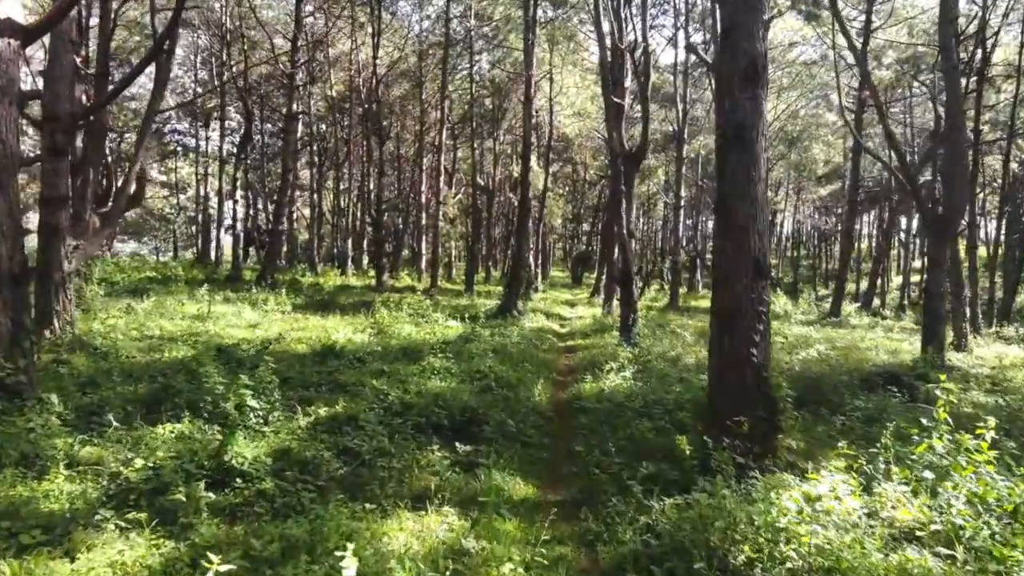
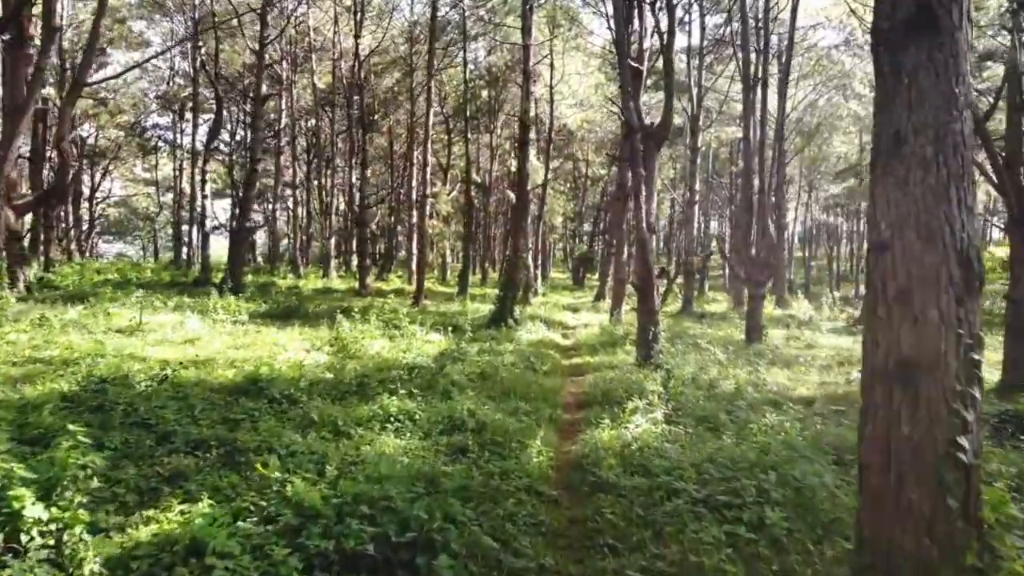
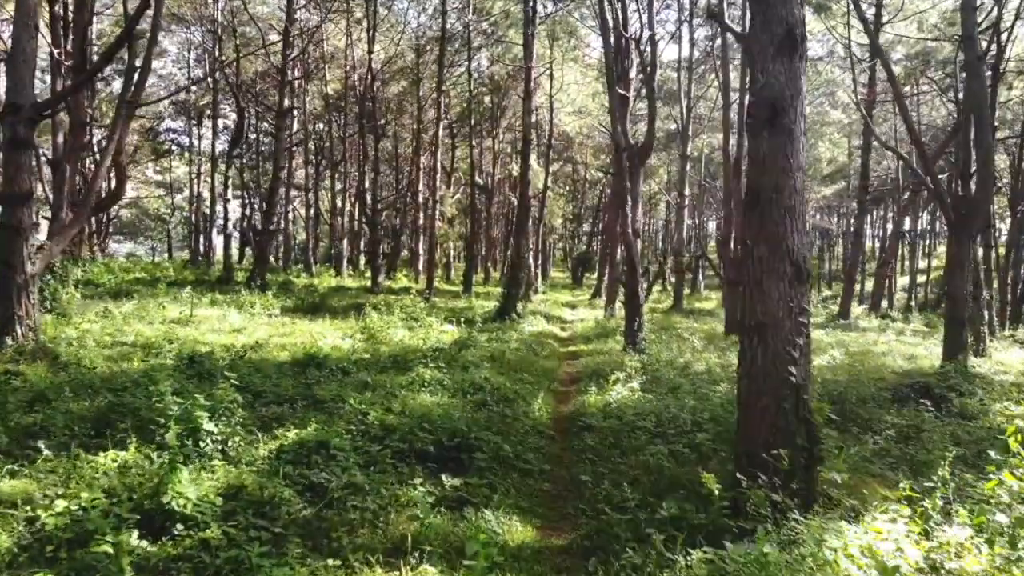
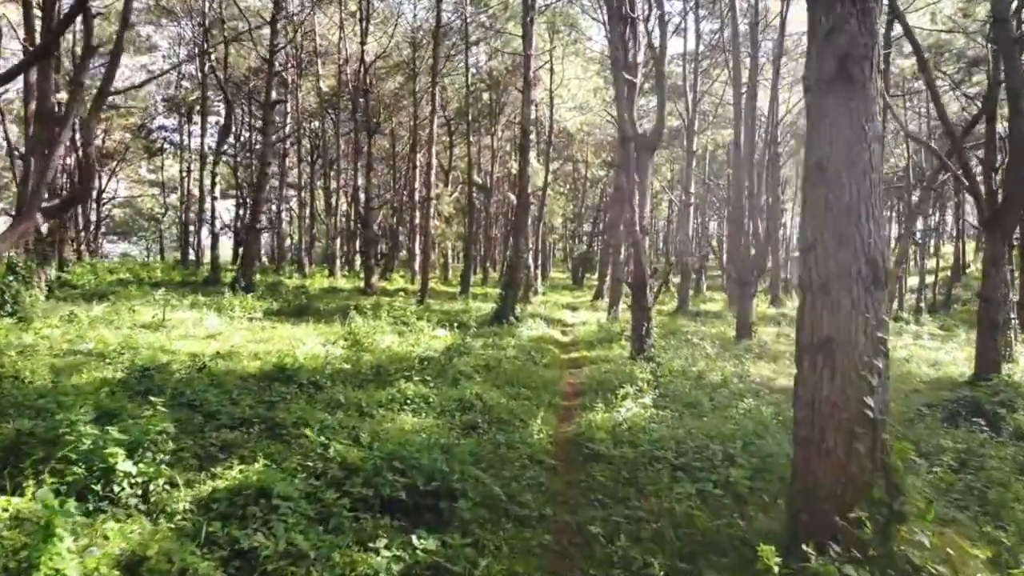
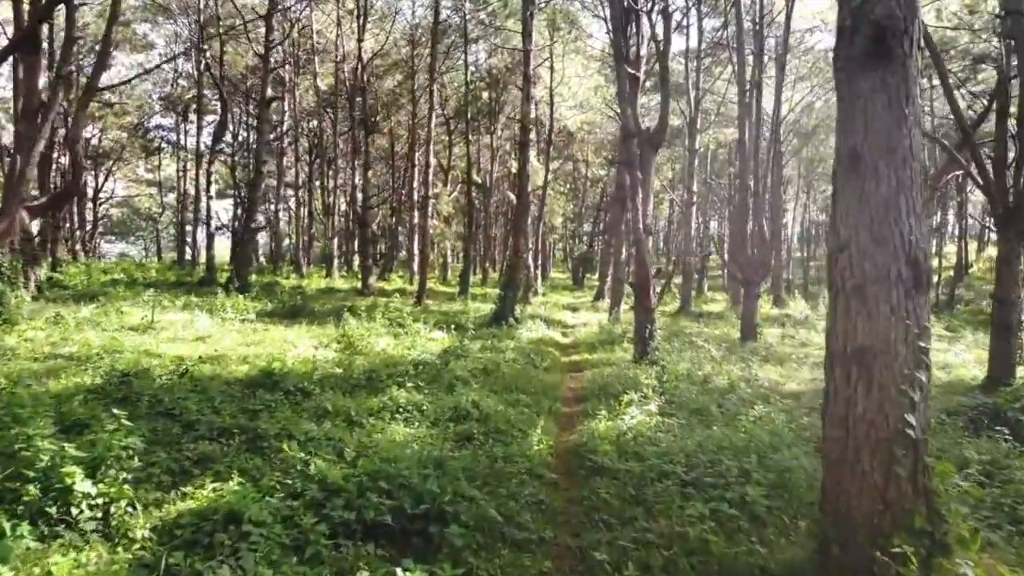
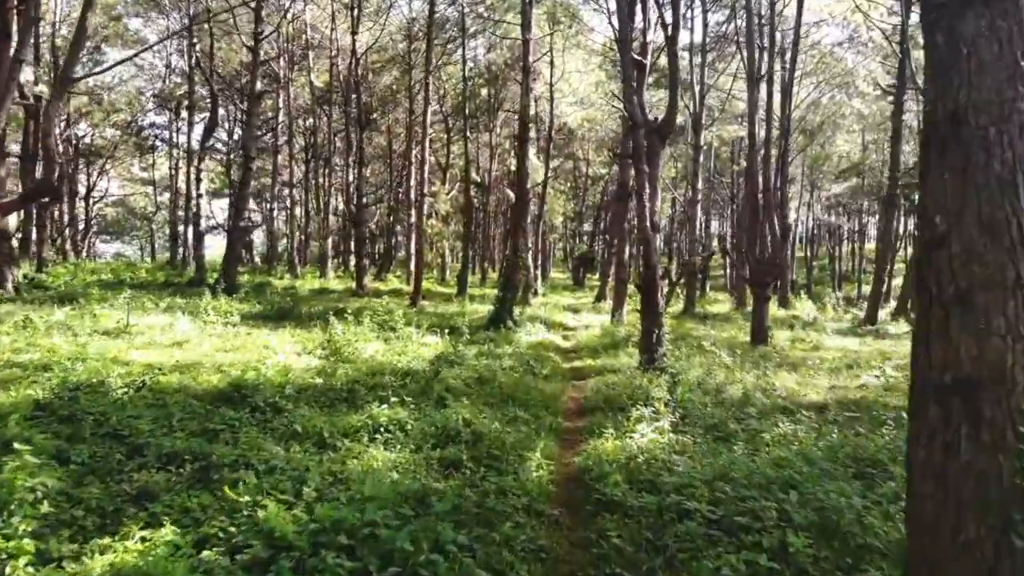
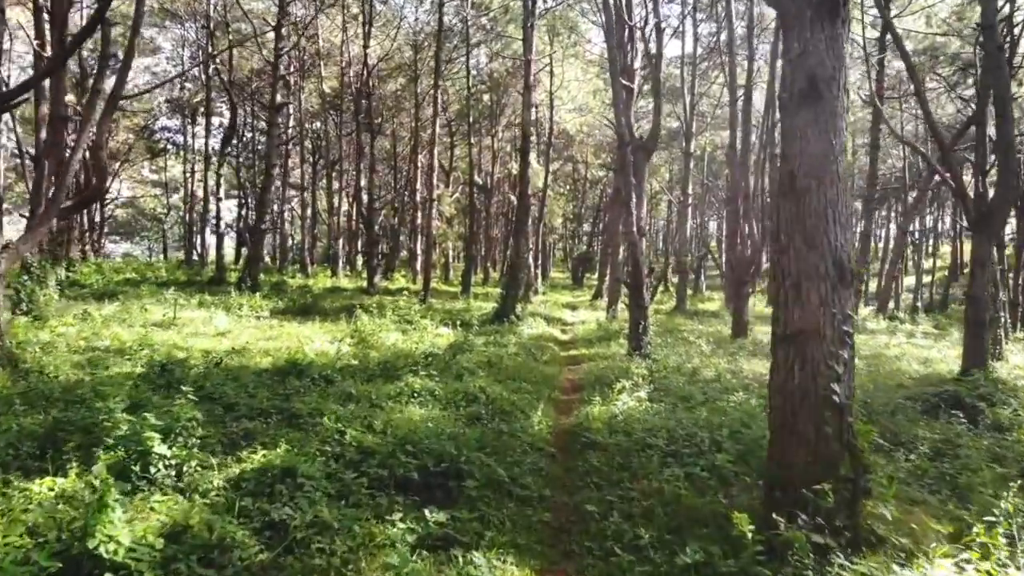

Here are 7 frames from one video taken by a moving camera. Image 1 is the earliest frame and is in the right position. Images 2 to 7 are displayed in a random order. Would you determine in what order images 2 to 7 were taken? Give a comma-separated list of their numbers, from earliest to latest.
3, 7, 4, 5, 2, 6
